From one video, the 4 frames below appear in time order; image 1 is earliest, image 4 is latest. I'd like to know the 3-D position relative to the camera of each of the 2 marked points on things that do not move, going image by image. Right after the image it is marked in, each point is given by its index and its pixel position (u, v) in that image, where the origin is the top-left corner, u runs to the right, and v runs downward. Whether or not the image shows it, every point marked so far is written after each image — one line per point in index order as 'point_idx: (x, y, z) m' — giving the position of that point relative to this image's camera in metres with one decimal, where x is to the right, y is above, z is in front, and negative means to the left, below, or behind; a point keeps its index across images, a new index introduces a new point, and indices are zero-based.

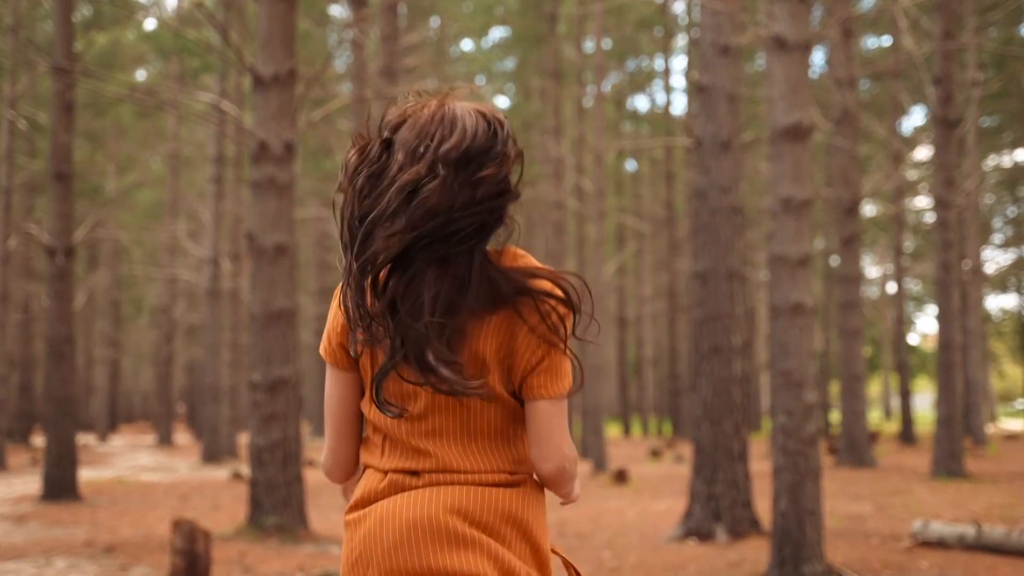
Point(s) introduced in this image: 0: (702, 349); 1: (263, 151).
0: (+1.7, -0.5, +8.8) m
1: (-2.2, +1.2, +8.9) m
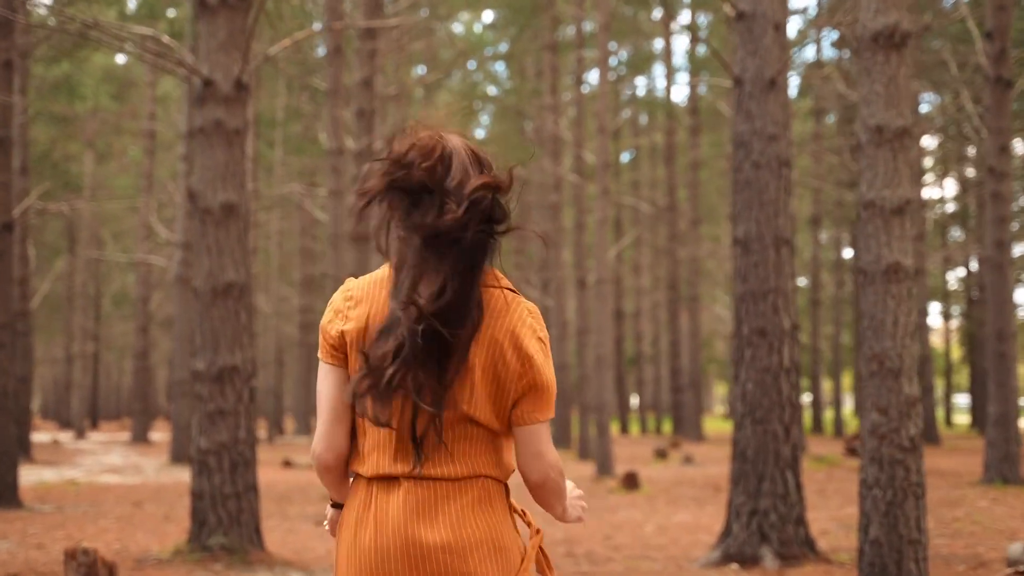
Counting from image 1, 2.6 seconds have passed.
0: (+1.7, -0.3, +7.2) m
1: (-2.2, +1.5, +7.3) m
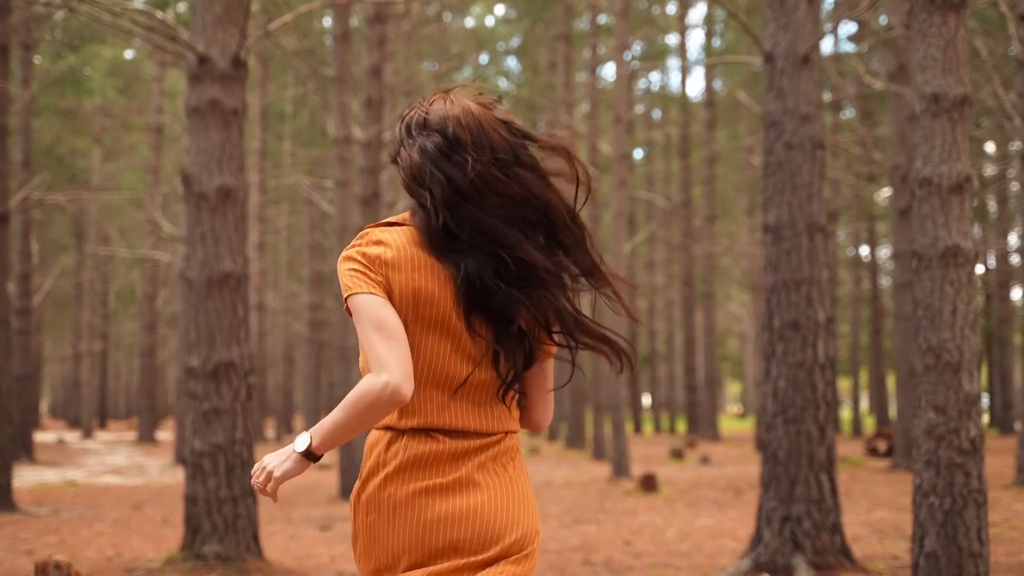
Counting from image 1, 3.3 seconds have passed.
0: (+1.8, -0.3, +6.7) m
1: (-2.1, +1.5, +6.8) m
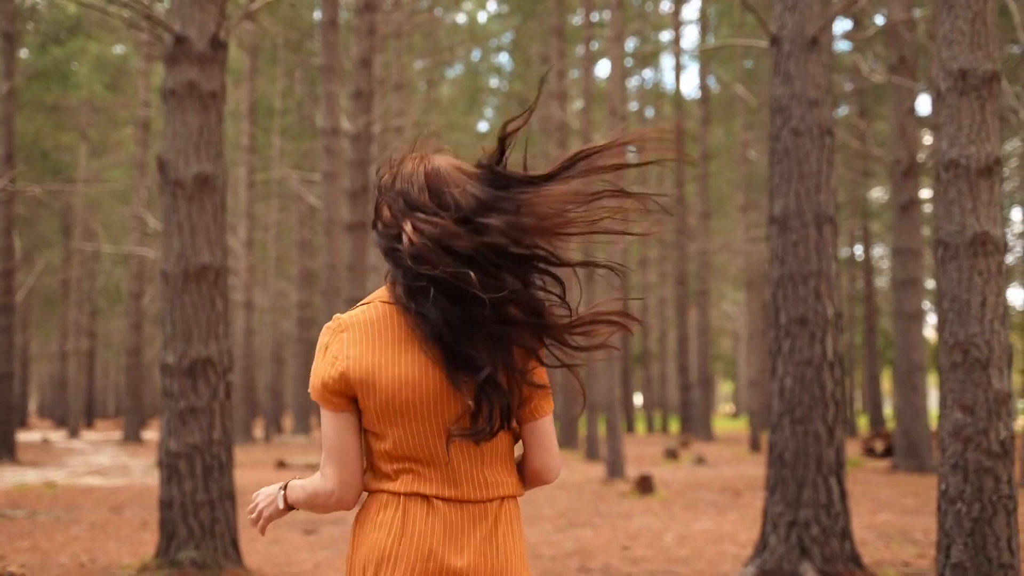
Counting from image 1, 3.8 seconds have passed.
0: (+1.7, -0.2, +6.4) m
1: (-2.2, +1.6, +6.5) m
